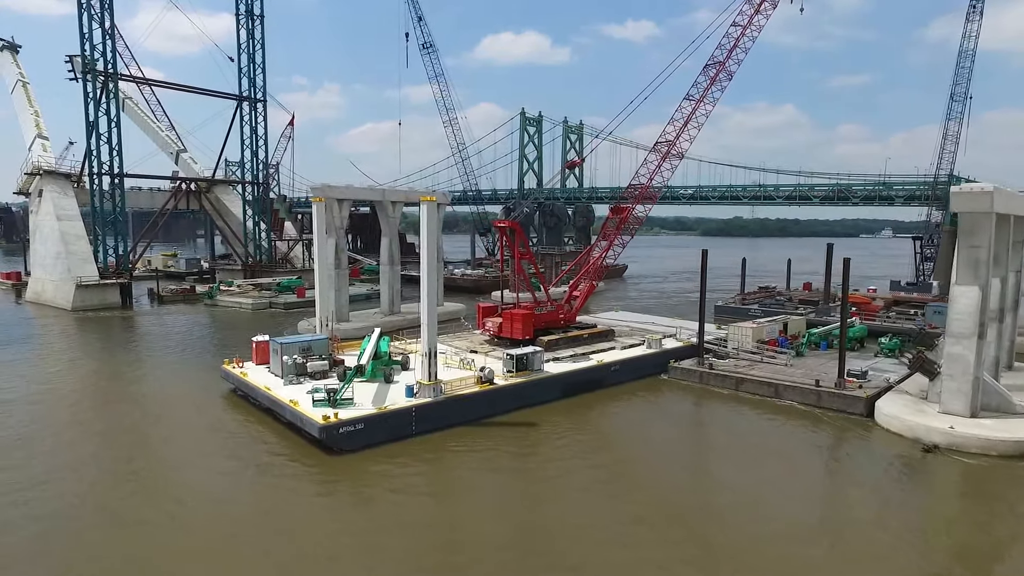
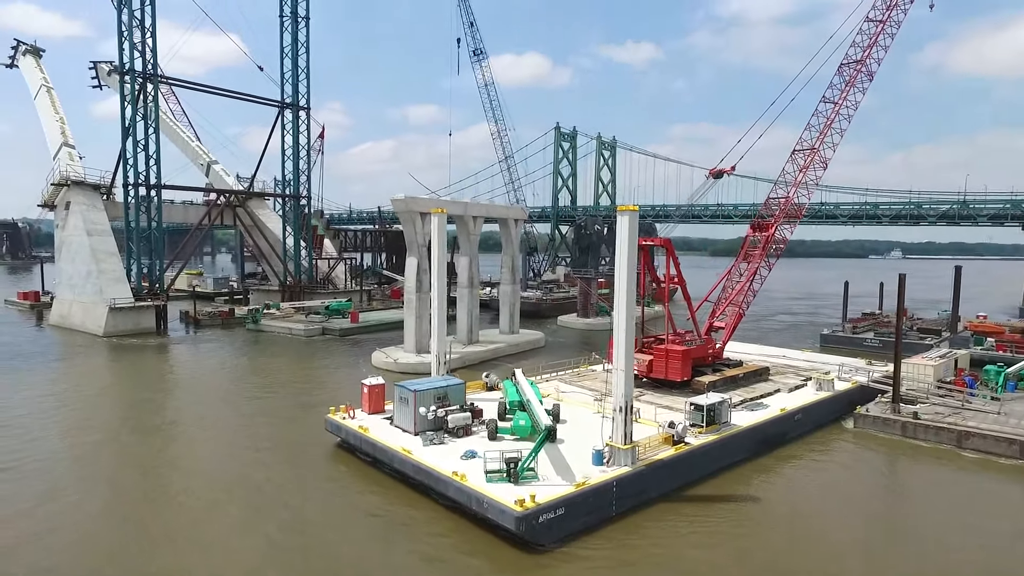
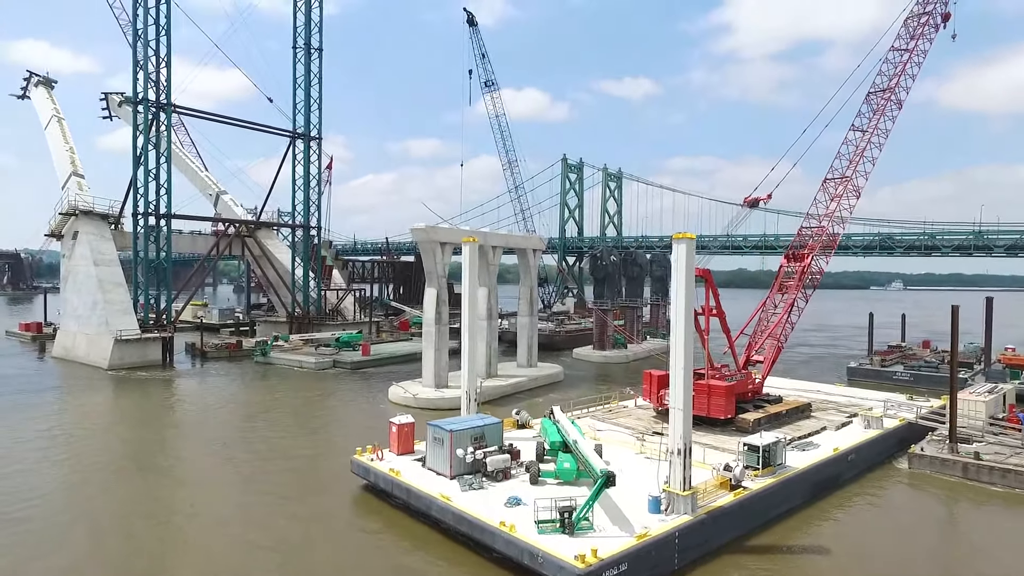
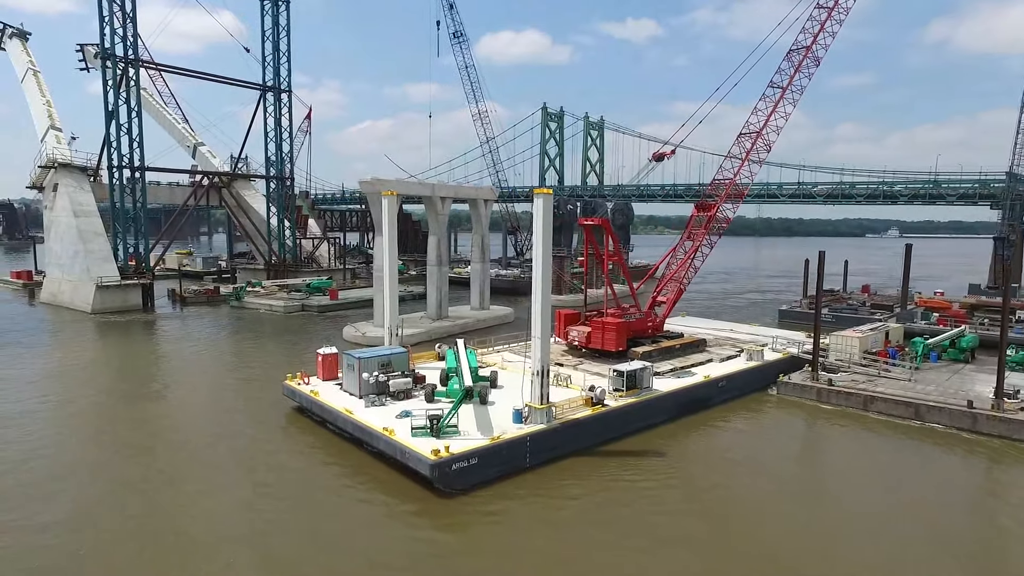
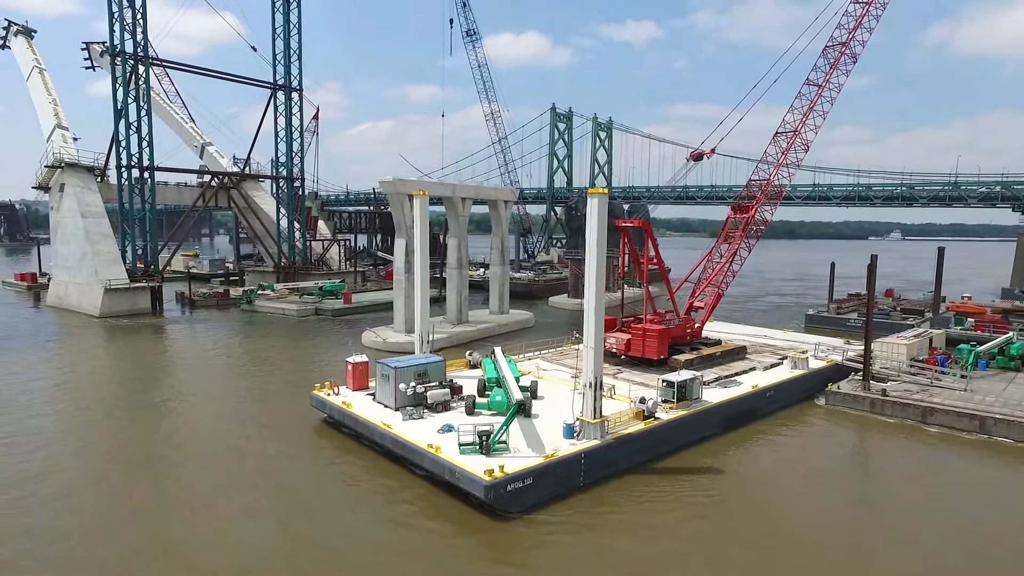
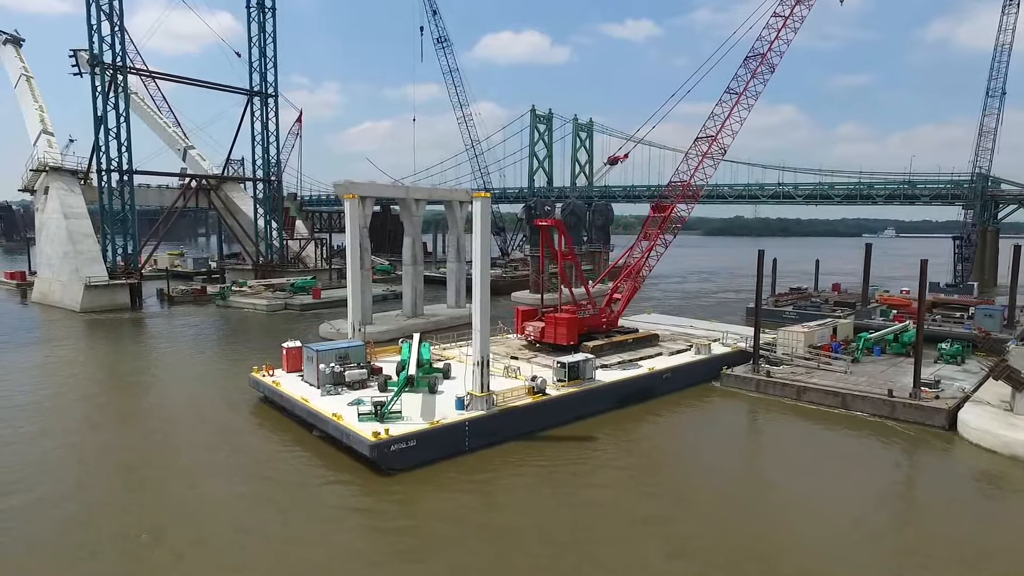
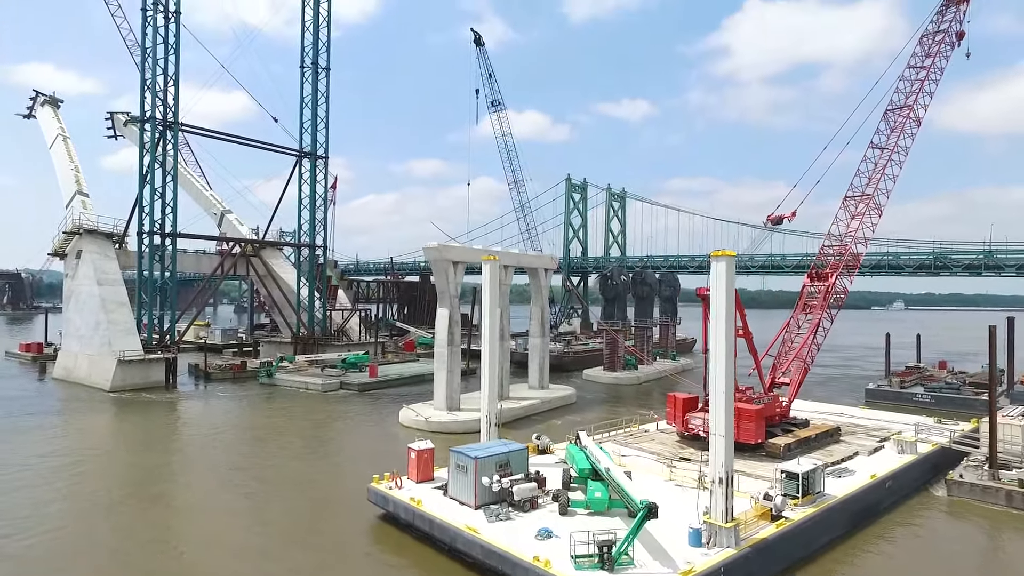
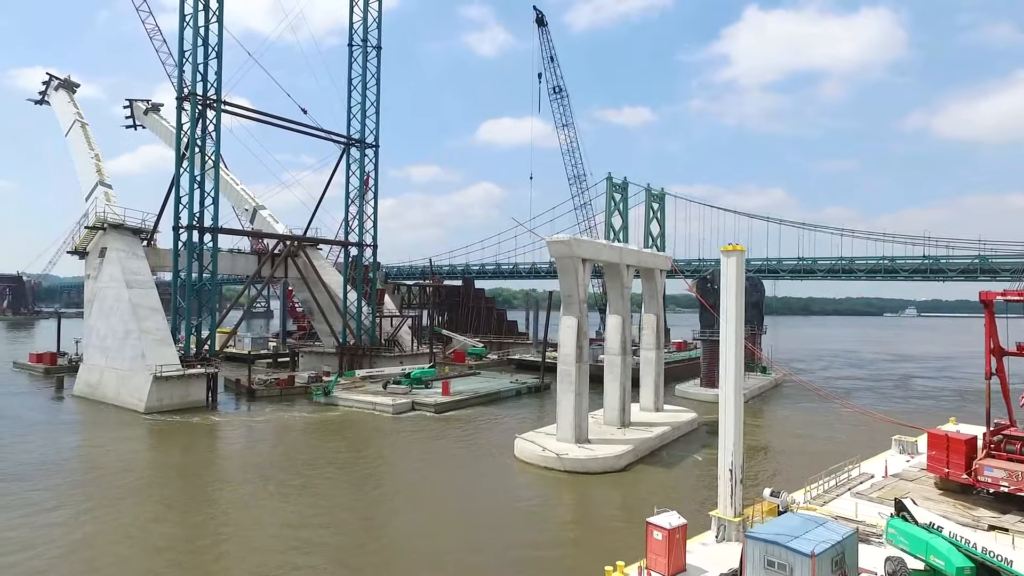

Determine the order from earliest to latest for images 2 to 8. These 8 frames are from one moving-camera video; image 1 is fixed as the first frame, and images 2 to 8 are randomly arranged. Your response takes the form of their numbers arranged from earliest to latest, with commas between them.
6, 4, 5, 2, 3, 7, 8
